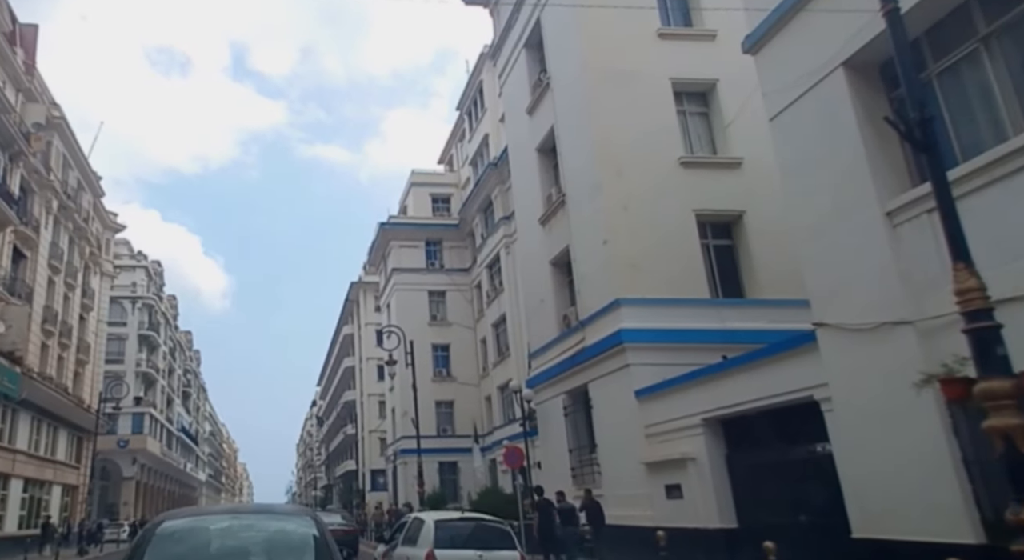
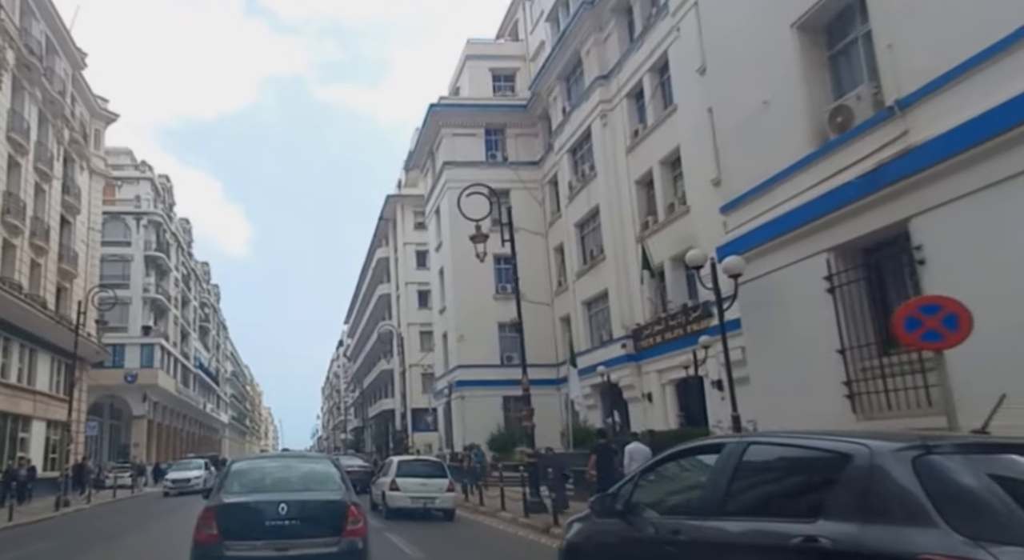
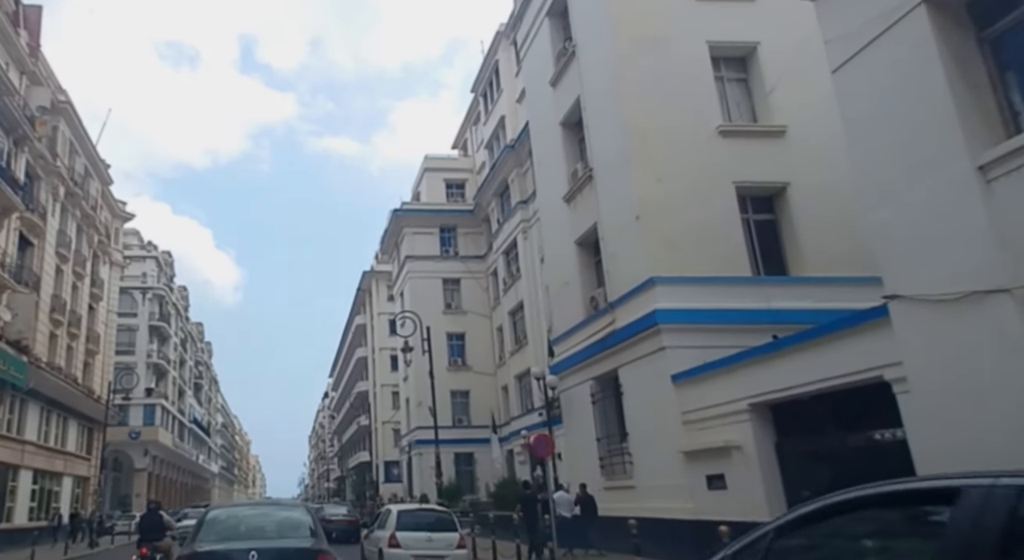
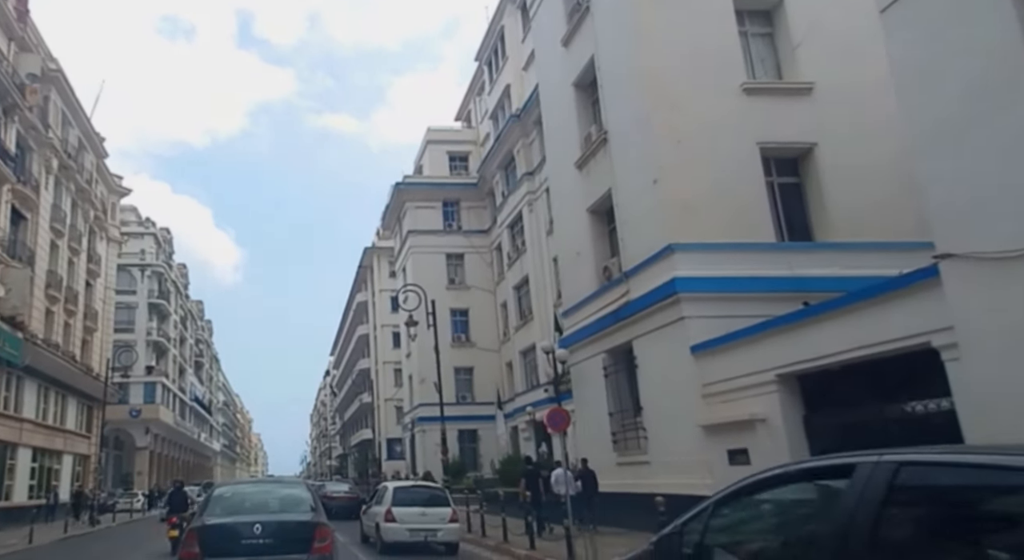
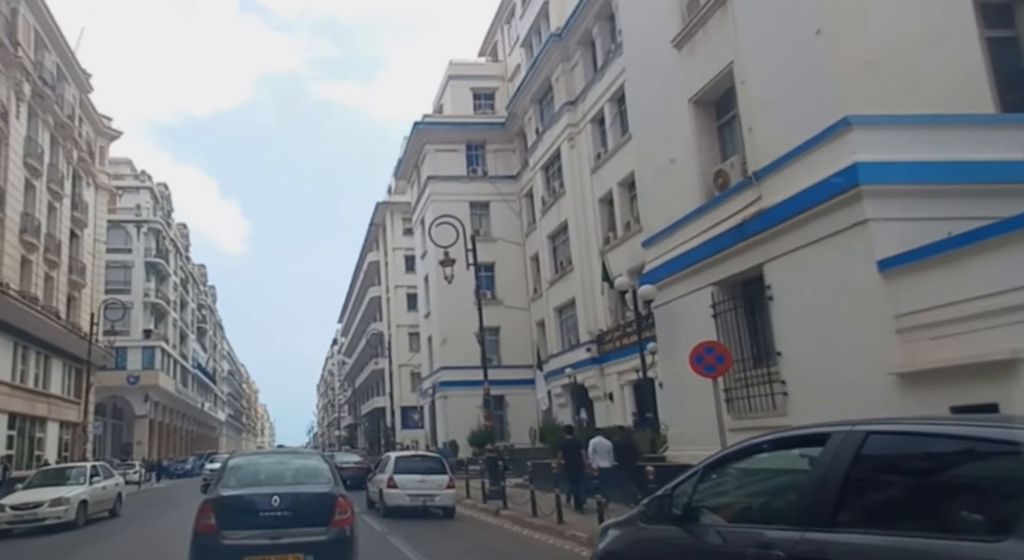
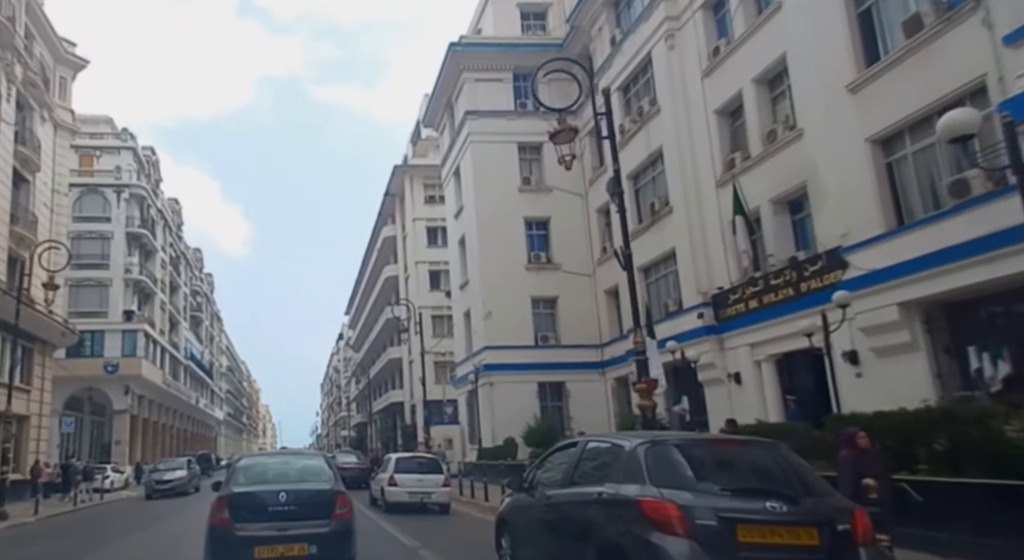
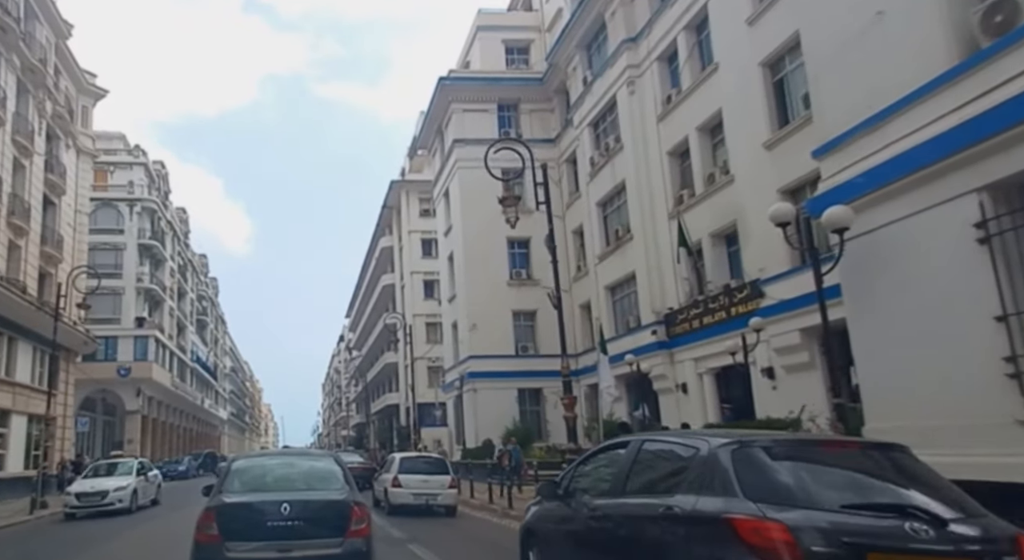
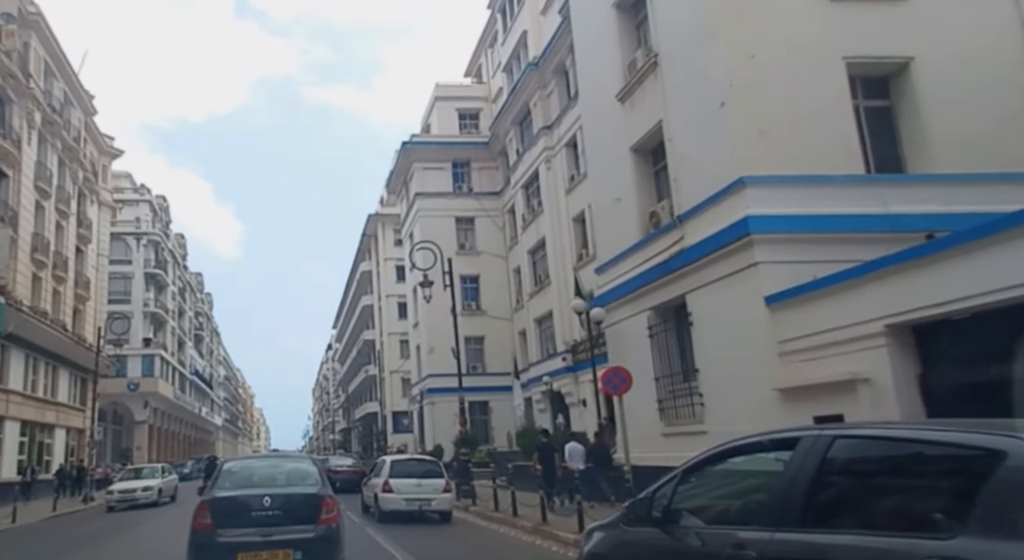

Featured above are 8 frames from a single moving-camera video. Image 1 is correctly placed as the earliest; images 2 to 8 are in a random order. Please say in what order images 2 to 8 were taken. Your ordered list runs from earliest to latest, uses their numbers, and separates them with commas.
3, 4, 8, 5, 2, 7, 6
